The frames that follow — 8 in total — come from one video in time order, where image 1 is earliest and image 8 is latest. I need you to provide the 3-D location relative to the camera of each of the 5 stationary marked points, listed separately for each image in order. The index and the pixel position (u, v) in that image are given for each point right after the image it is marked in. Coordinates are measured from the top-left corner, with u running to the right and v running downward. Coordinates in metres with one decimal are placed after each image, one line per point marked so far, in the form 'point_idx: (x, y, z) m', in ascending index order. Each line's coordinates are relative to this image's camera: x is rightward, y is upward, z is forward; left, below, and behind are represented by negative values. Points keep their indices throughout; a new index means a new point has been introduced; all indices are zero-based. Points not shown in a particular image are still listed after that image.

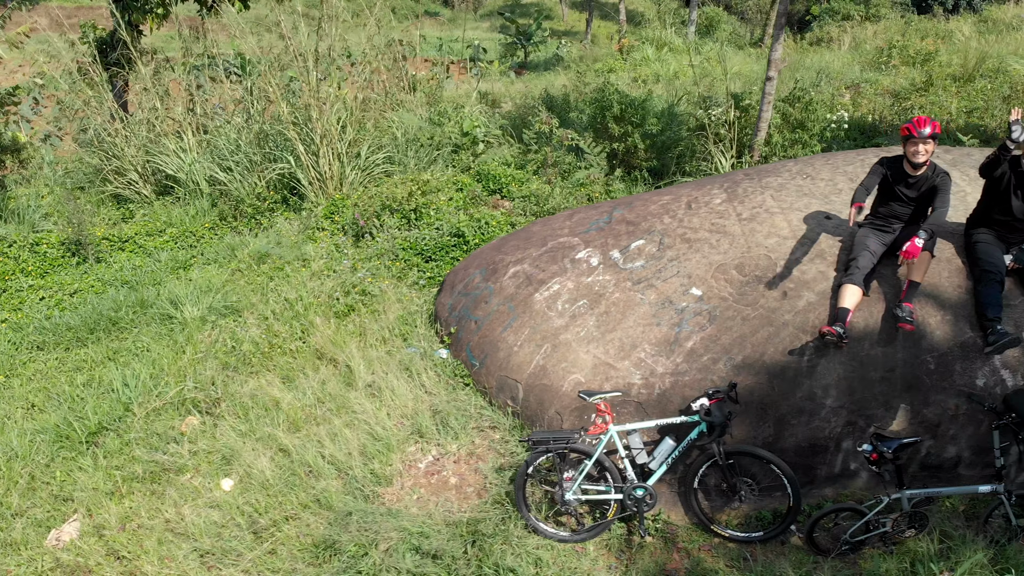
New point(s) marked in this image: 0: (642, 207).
0: (+0.6, +0.4, +5.9) m
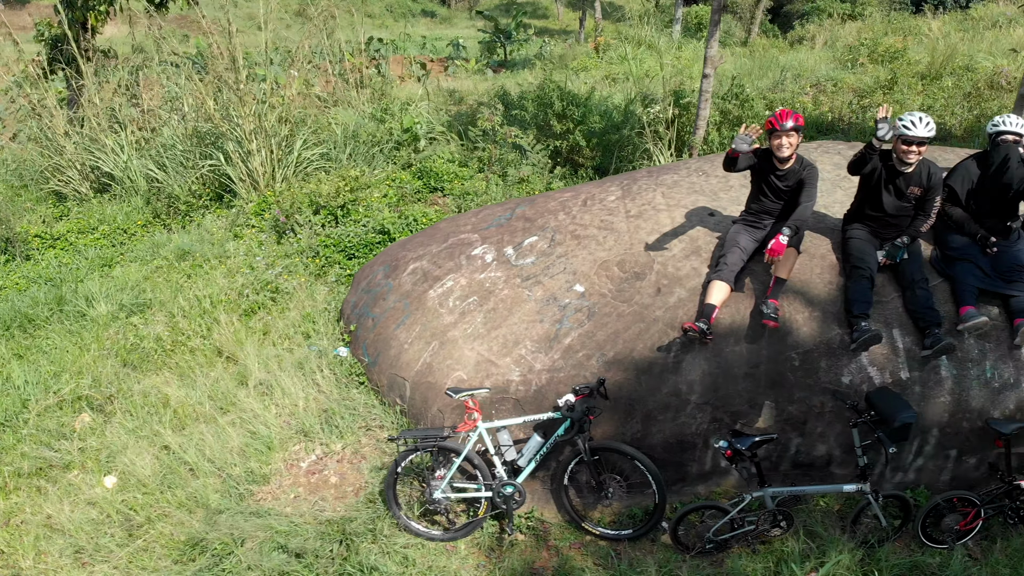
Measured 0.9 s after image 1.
0: (+0.1, +0.4, +5.9) m
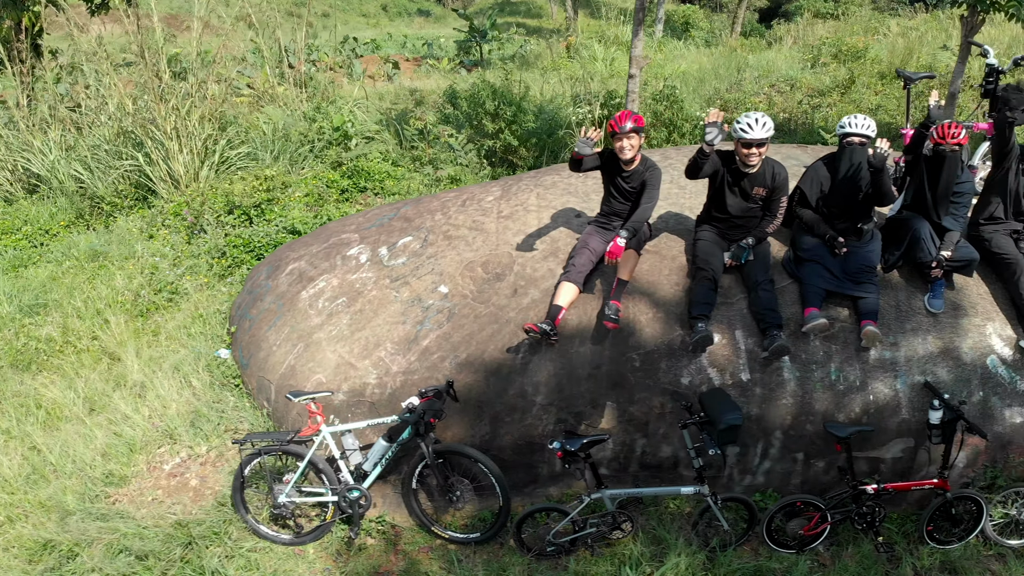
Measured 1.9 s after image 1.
0: (-0.4, +0.4, +5.8) m
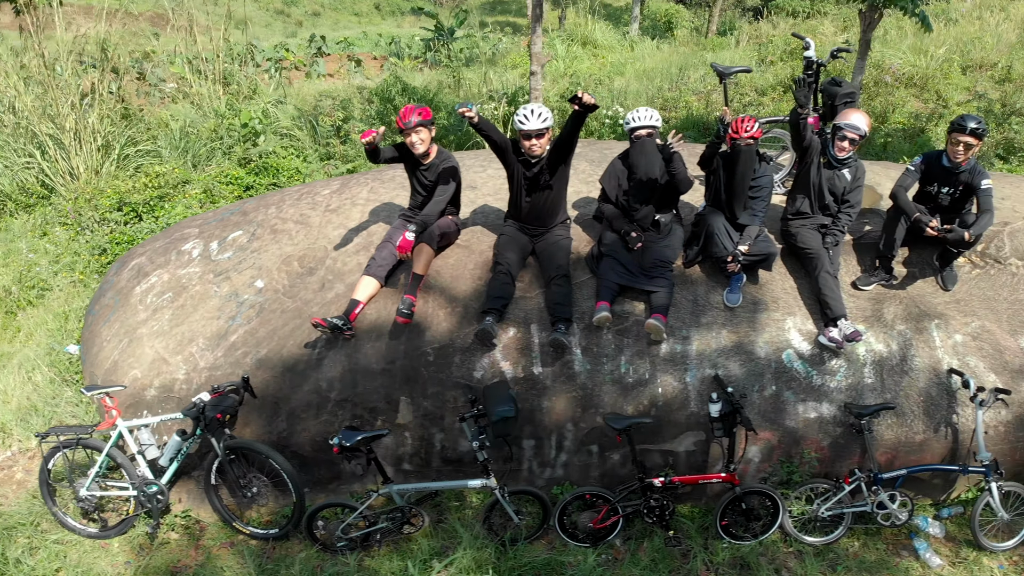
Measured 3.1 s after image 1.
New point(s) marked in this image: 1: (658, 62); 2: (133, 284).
0: (-1.0, +0.4, +5.8) m
1: (+1.6, +2.5, +15.3) m
2: (-1.5, 0.0, +5.6) m
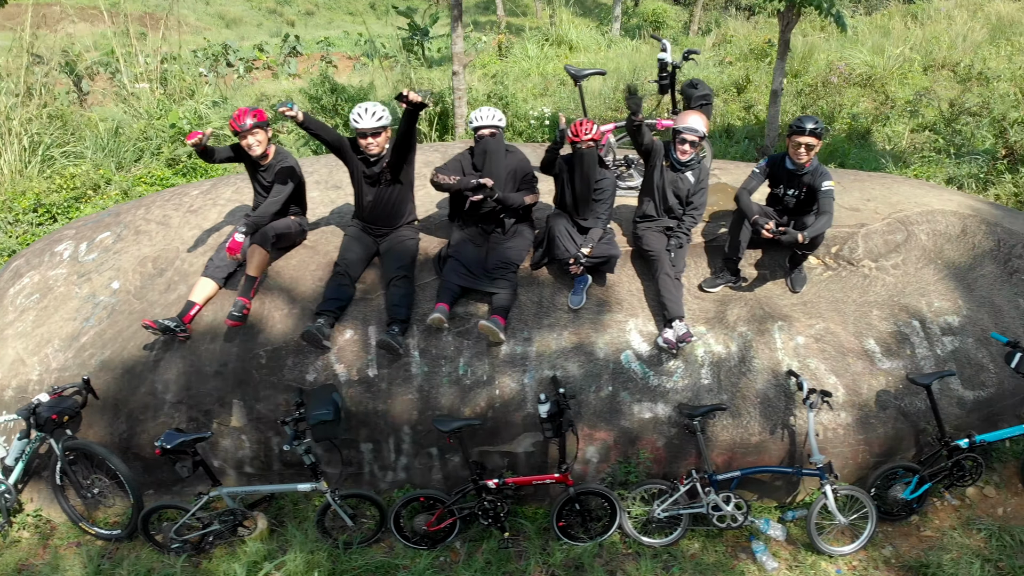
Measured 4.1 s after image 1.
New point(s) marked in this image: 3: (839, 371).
0: (-1.6, +0.4, +5.9) m
1: (+1.2, +2.5, +15.2) m
2: (-2.1, 0.0, +5.6) m
3: (+1.1, -0.3, +4.6) m
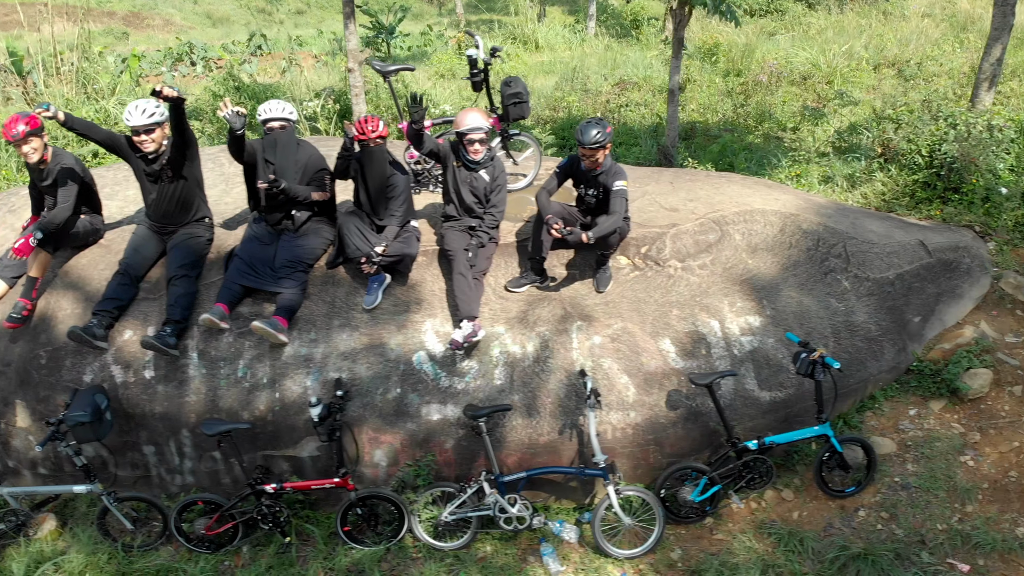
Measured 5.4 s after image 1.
0: (-2.3, +0.4, +5.8) m
1: (+0.7, +2.5, +15.2) m
2: (-2.8, 0.0, +5.6) m
3: (+0.4, -0.3, +4.6) m
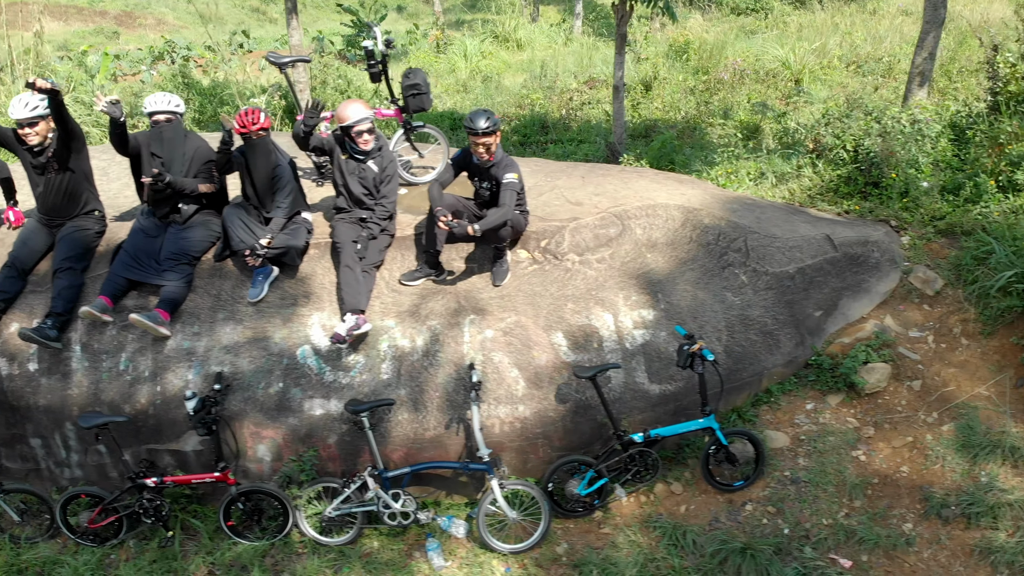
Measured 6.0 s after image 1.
0: (-2.6, +0.4, +5.8) m
1: (+0.5, +2.5, +15.1) m
2: (-3.1, 0.0, +5.6) m
3: (0.0, -0.3, +4.5) m
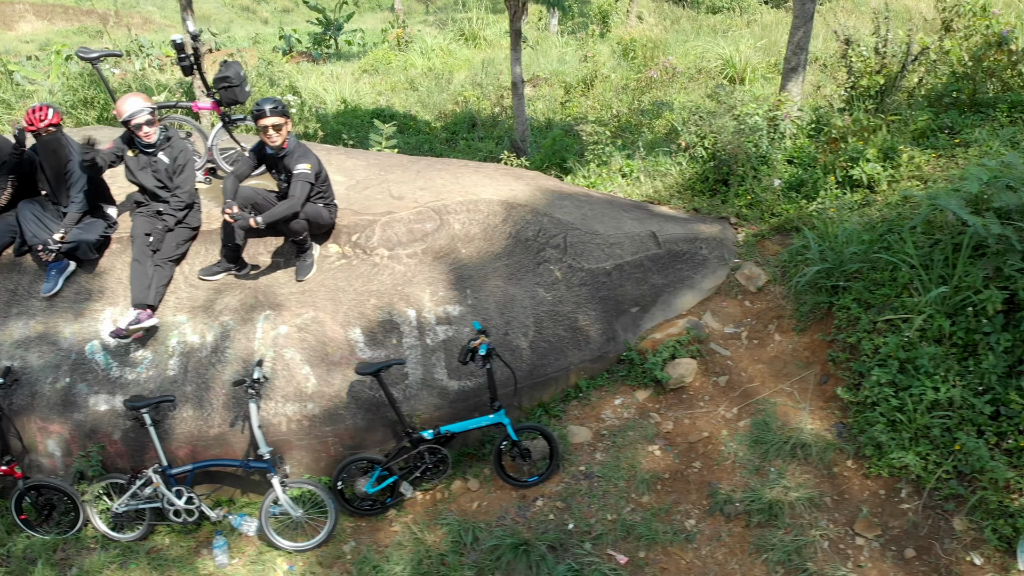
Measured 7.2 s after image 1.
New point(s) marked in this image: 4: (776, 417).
0: (-3.3, +0.4, +5.9) m
1: (0.0, +2.6, +15.1) m
2: (-3.8, +0.1, +5.7) m
3: (-0.7, -0.2, +4.5) m
4: (+0.9, -0.4, +4.5) m
